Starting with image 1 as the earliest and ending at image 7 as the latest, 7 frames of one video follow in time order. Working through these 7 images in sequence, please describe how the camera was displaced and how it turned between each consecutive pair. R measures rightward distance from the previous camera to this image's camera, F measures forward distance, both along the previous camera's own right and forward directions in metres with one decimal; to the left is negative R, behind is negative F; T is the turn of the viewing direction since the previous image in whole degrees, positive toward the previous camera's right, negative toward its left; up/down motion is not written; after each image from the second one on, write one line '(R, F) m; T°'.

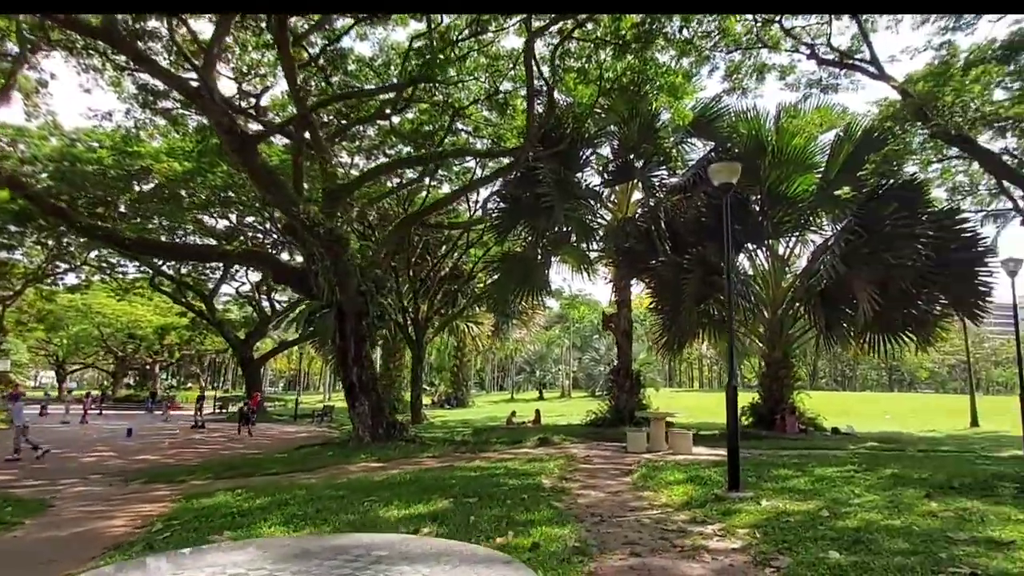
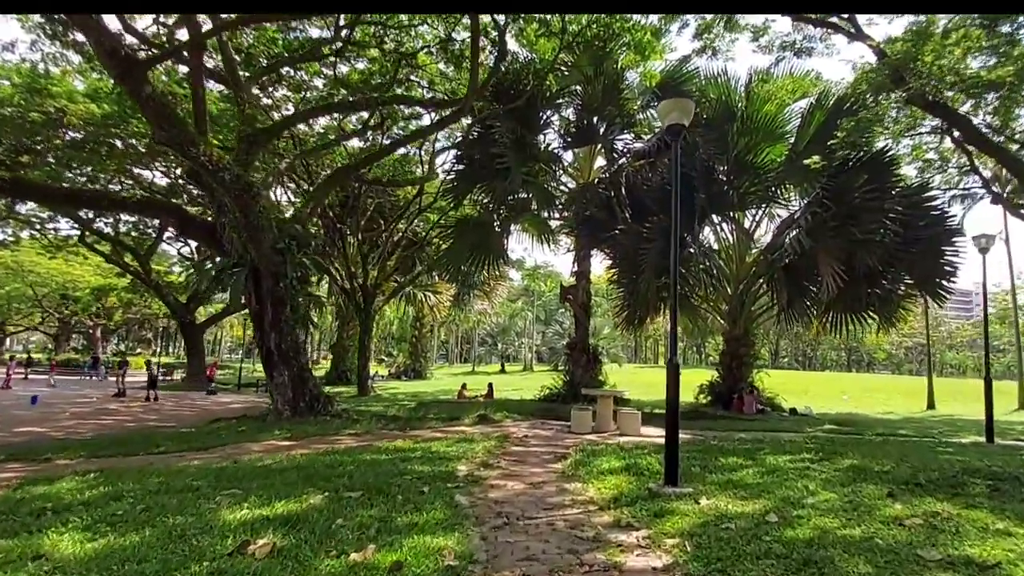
(+0.5, +0.9) m; +3°
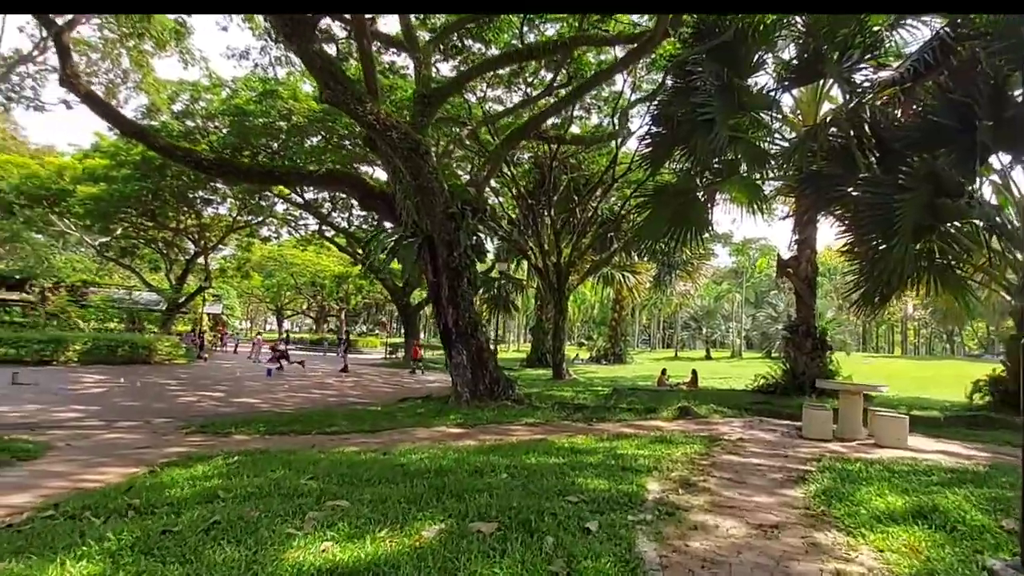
(0.0, +1.5) m; -19°
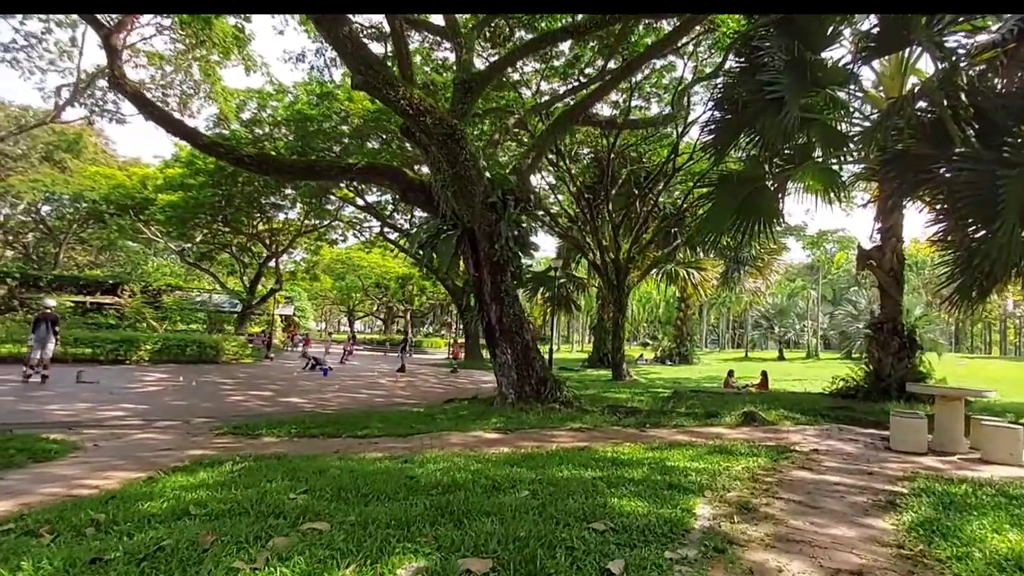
(+0.3, +0.6) m; -6°
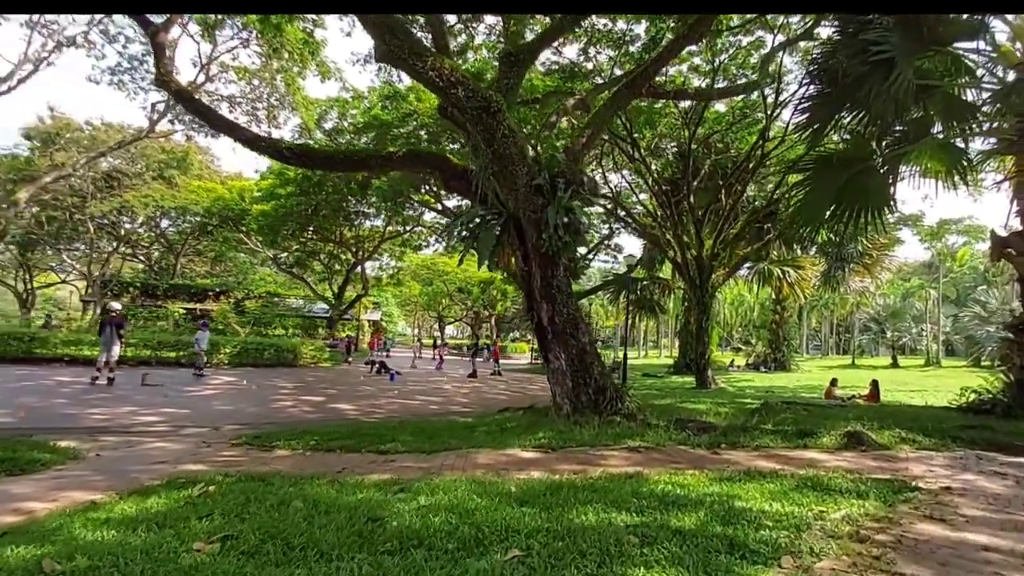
(+0.4, +1.0) m; -8°
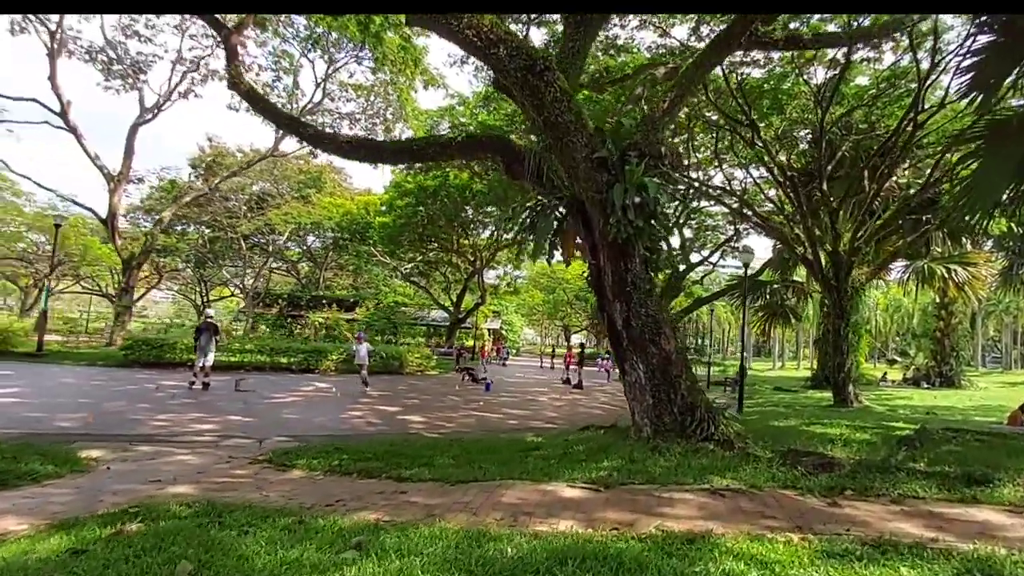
(+0.6, +1.2) m; -12°
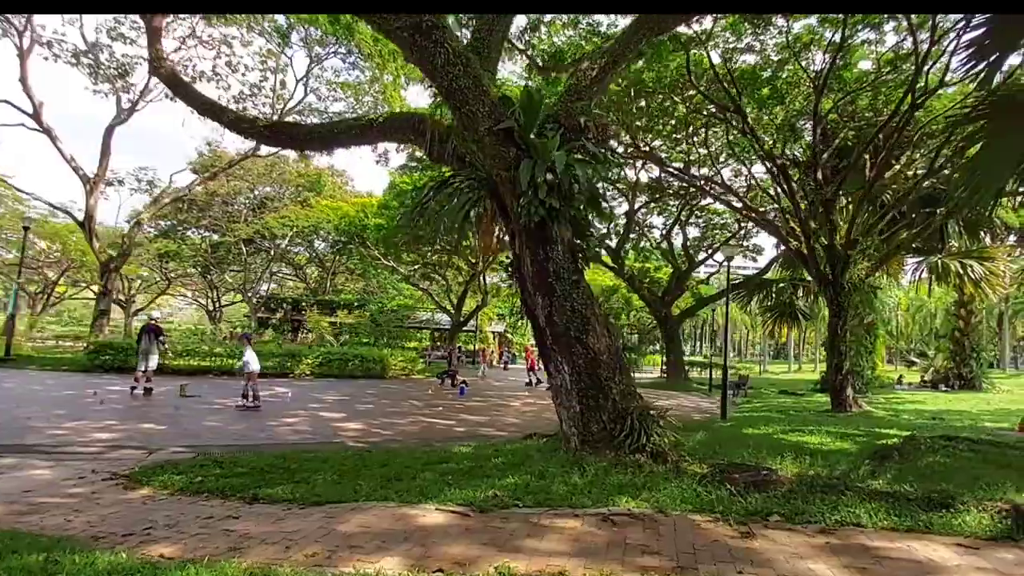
(+1.0, +0.7) m; -1°
